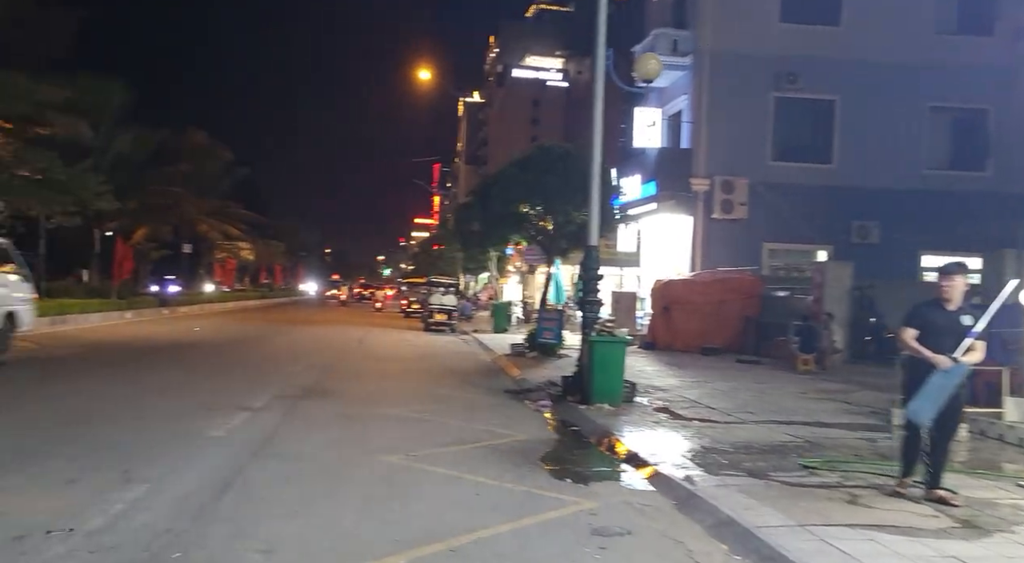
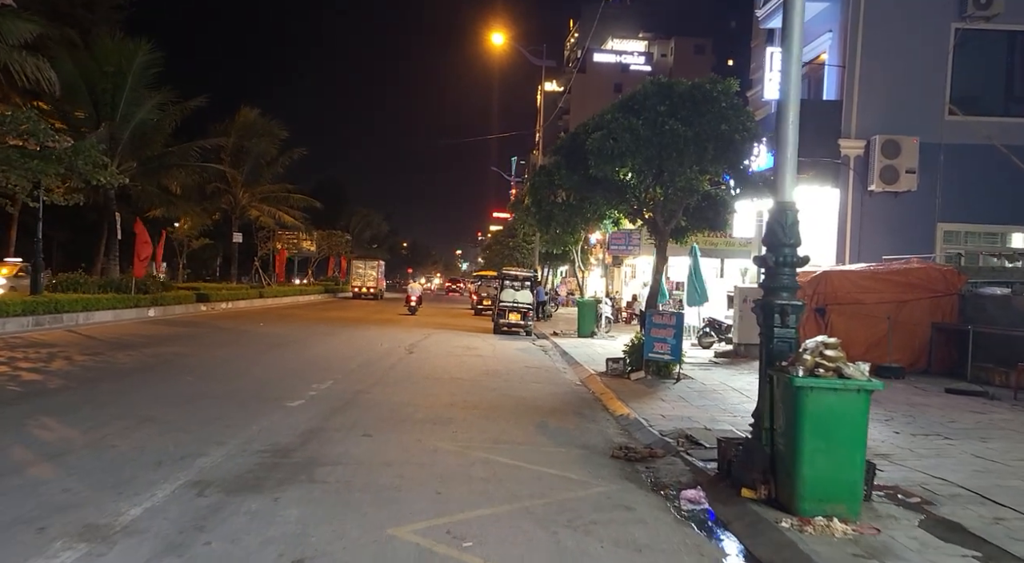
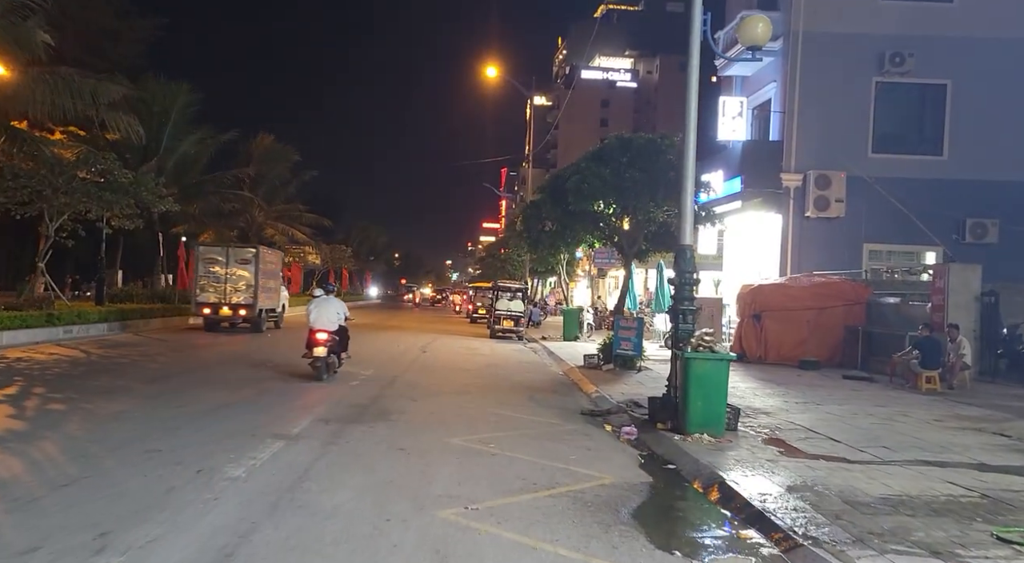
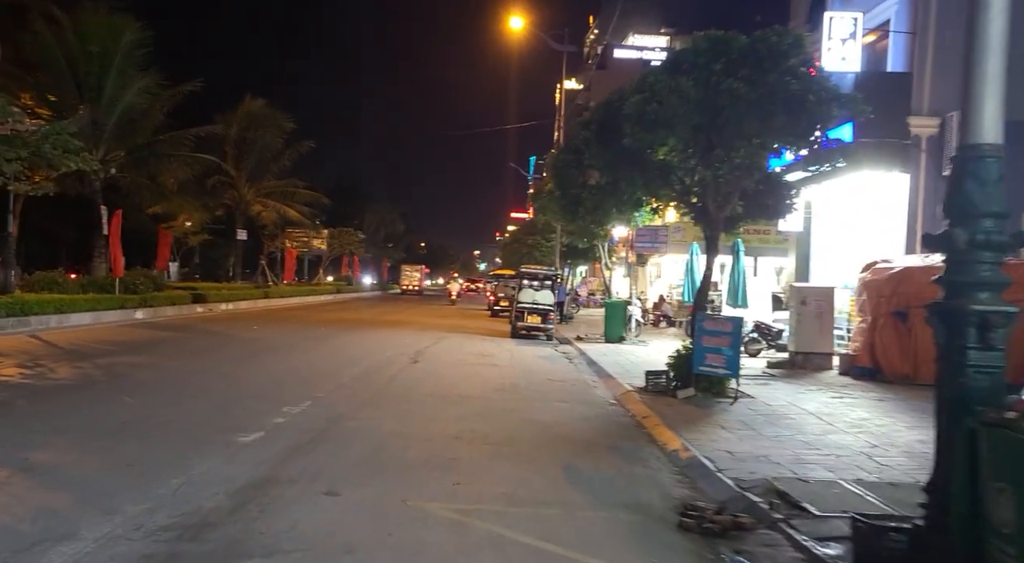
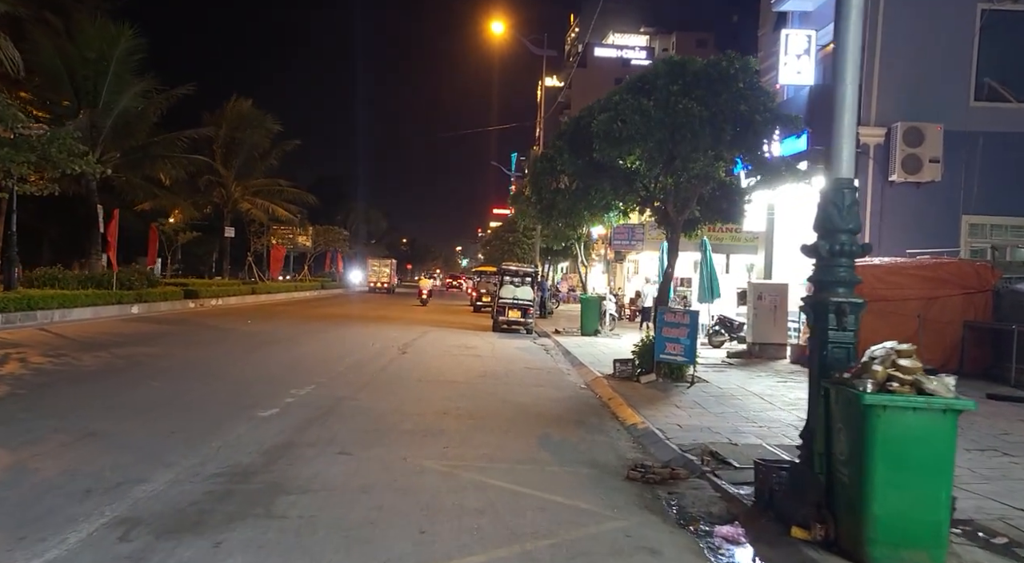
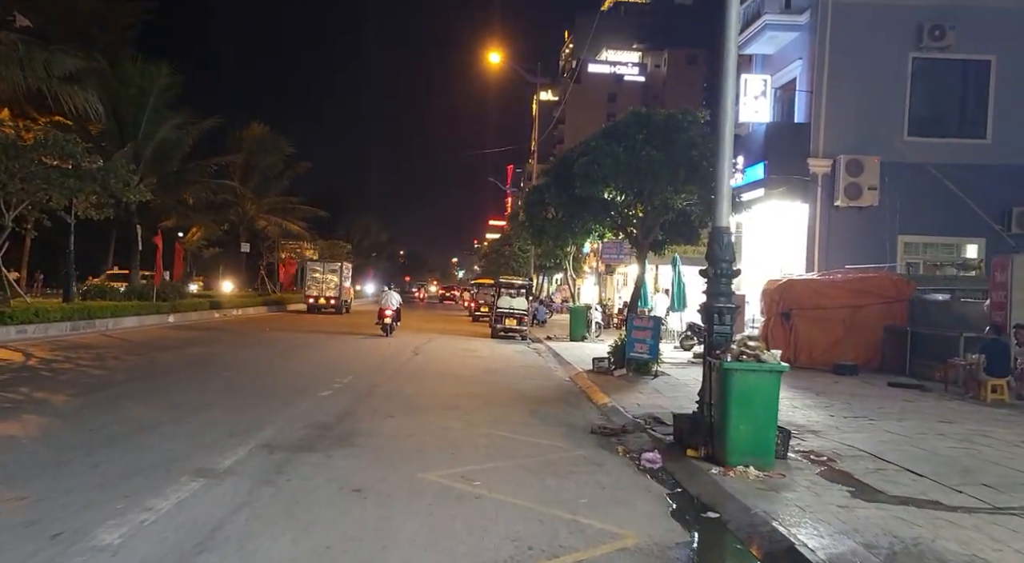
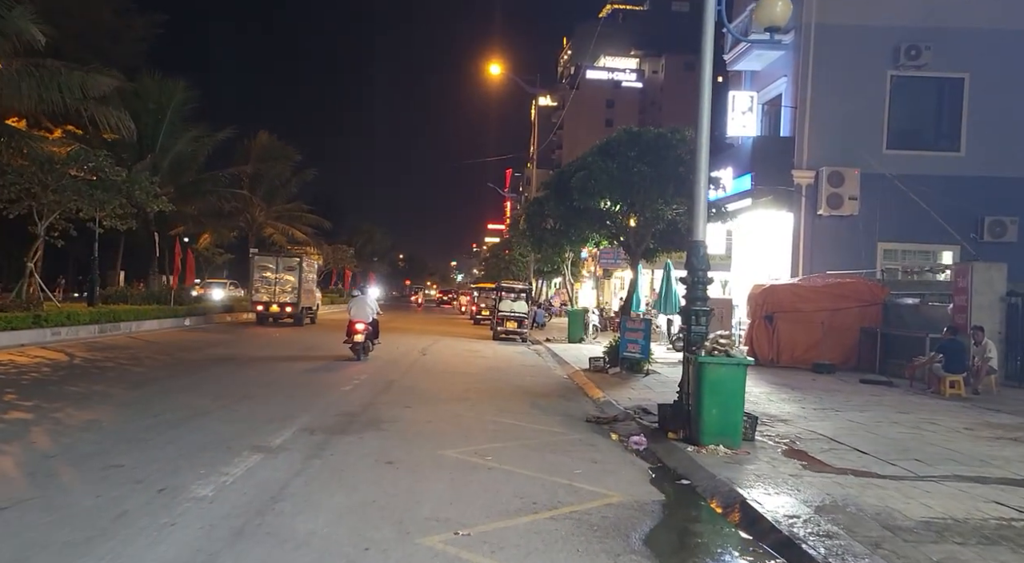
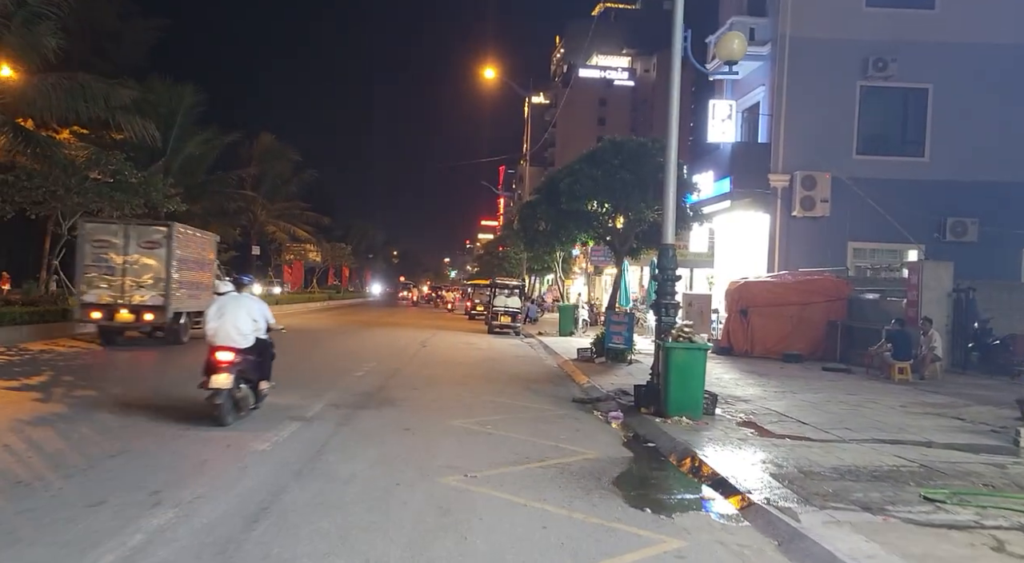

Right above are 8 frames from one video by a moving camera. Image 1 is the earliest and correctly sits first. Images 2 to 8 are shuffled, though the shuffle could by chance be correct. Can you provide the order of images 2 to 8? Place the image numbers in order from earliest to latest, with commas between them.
8, 3, 7, 6, 2, 5, 4
